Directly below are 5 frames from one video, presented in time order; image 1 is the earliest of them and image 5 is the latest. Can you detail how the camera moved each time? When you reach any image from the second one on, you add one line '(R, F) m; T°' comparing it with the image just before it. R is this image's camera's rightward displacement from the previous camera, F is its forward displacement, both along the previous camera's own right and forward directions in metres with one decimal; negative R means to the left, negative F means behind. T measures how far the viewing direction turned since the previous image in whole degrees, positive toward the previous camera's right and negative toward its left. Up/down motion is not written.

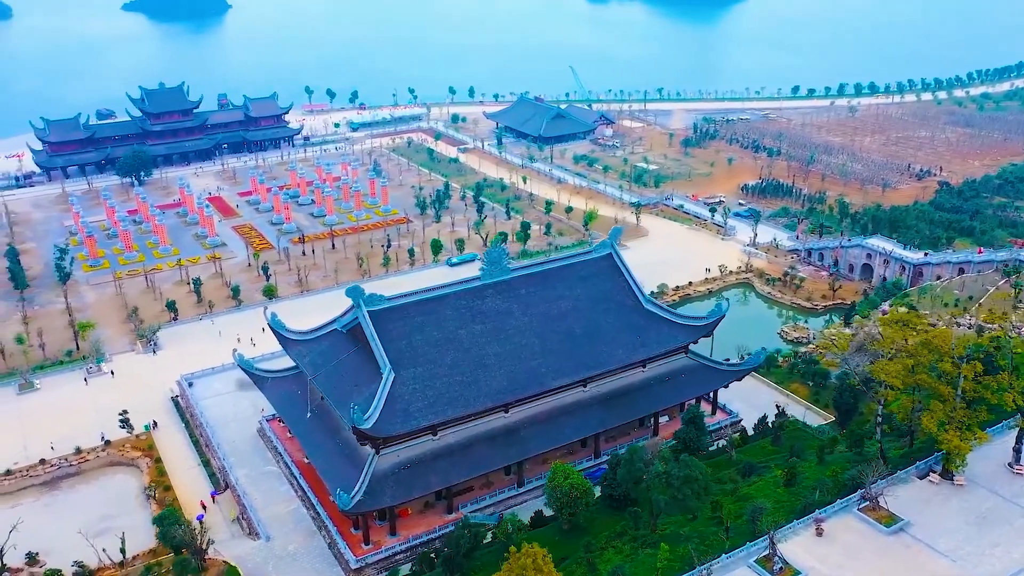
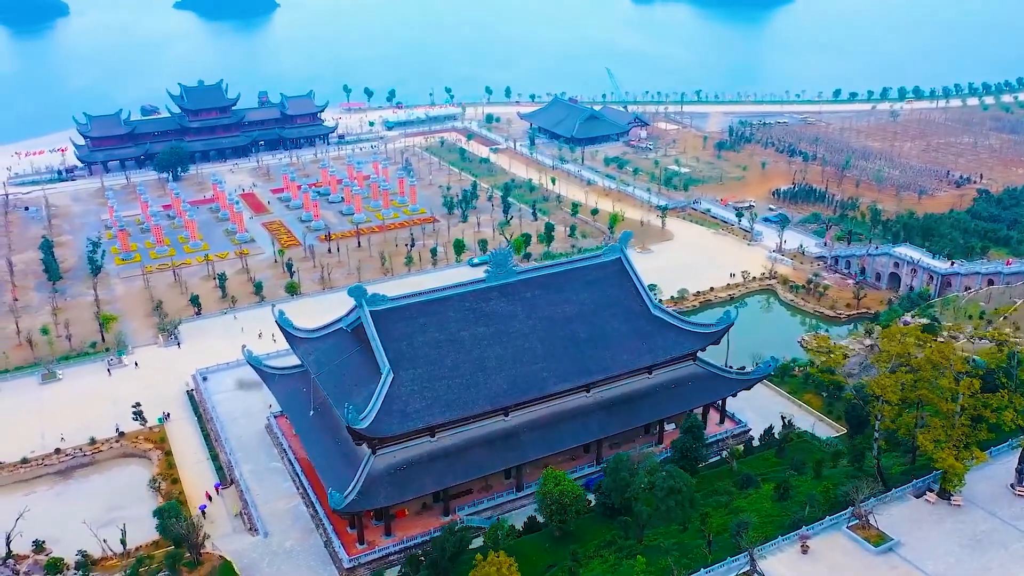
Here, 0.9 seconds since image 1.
(+1.3, +0.2) m; -2°
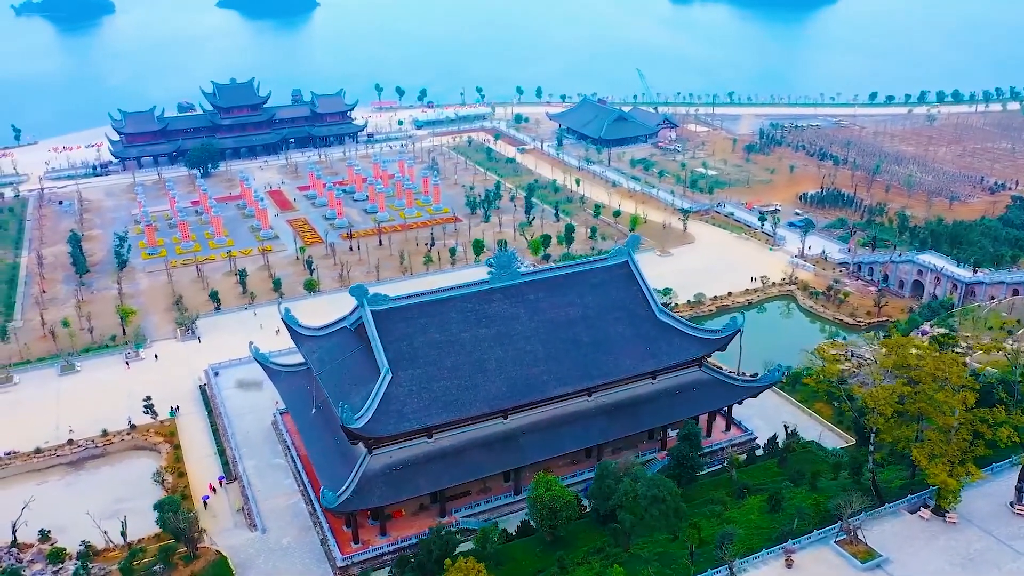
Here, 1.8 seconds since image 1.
(+1.2, +0.2) m; -2°
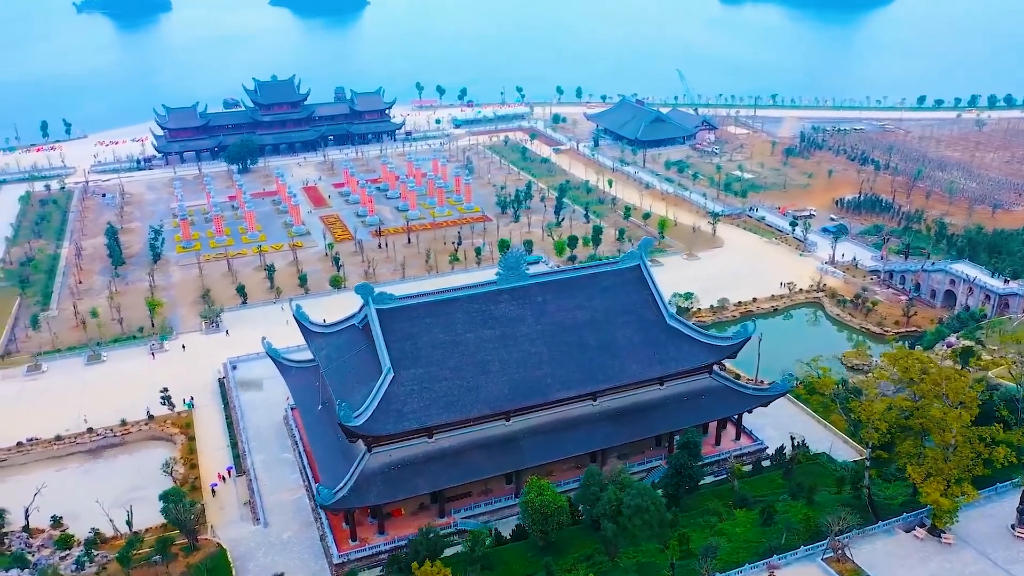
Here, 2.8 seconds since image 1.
(+1.4, +0.2) m; -3°
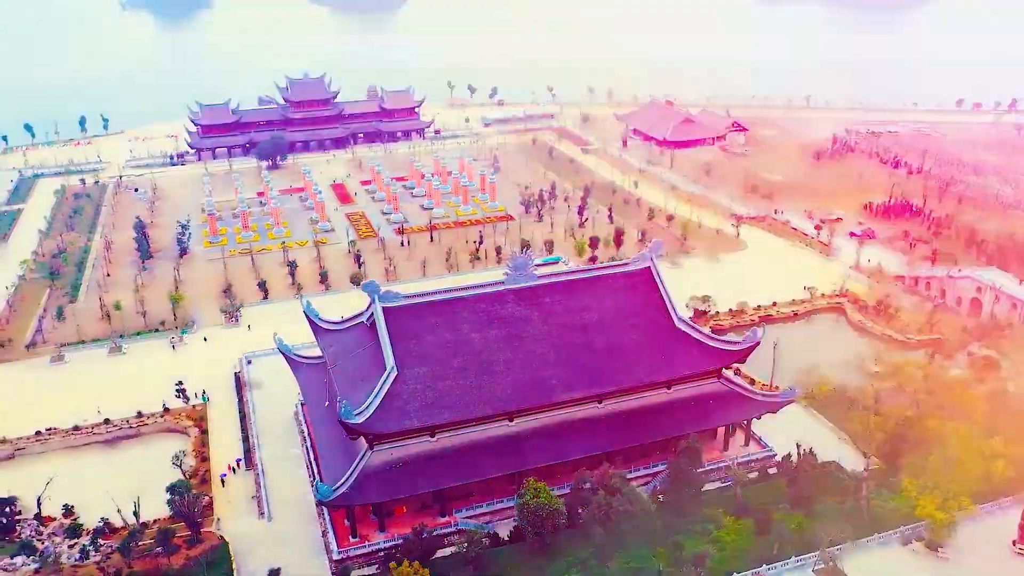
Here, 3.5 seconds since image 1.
(+1.0, +0.1) m; -2°
